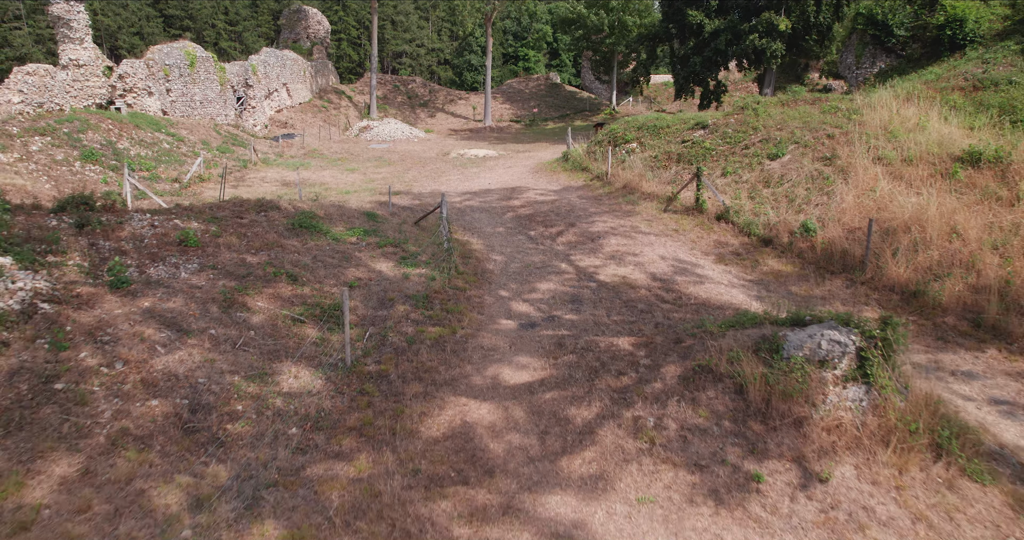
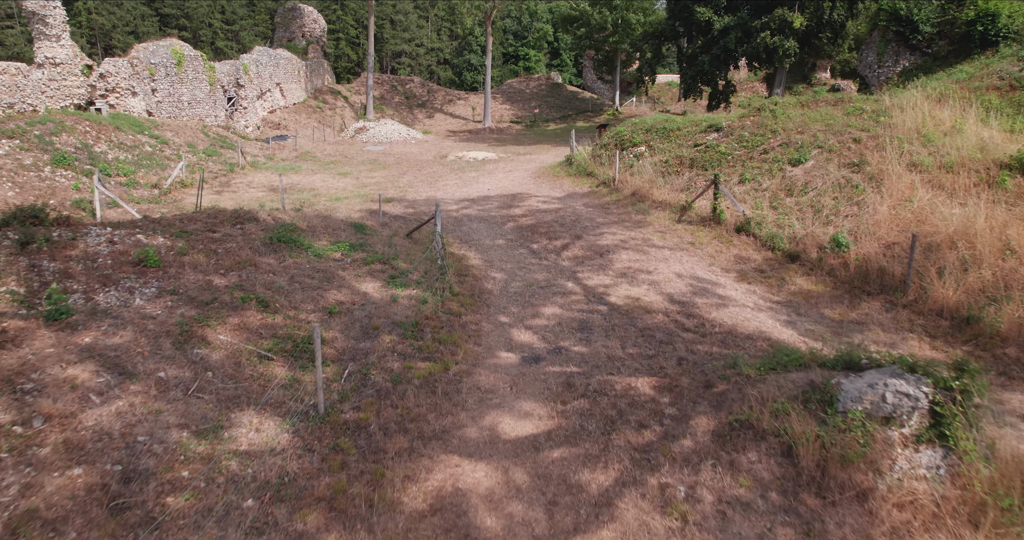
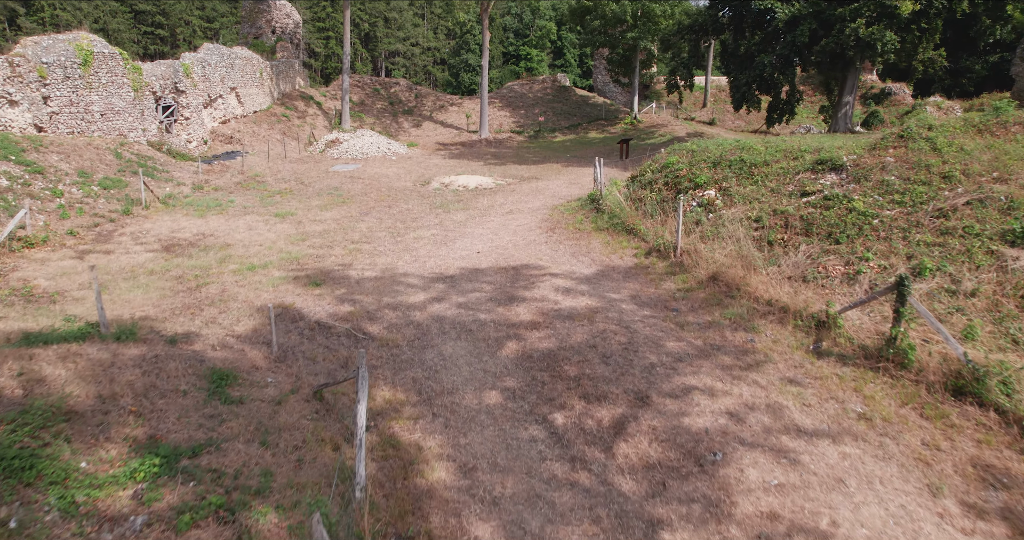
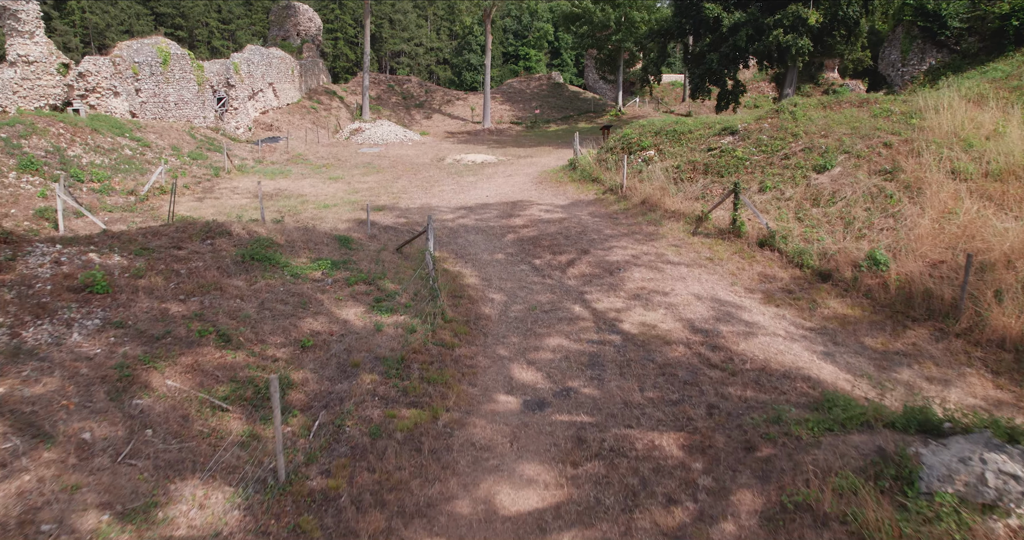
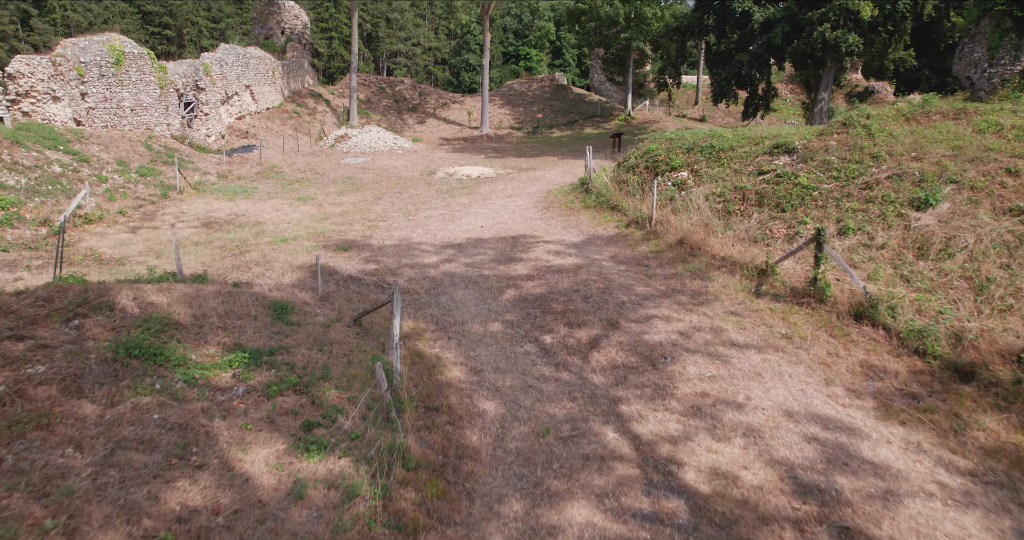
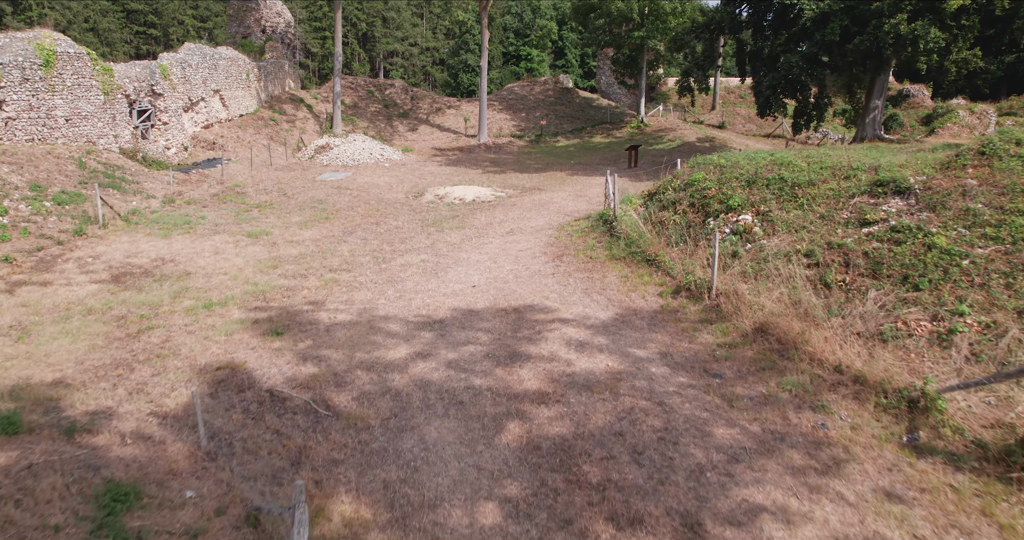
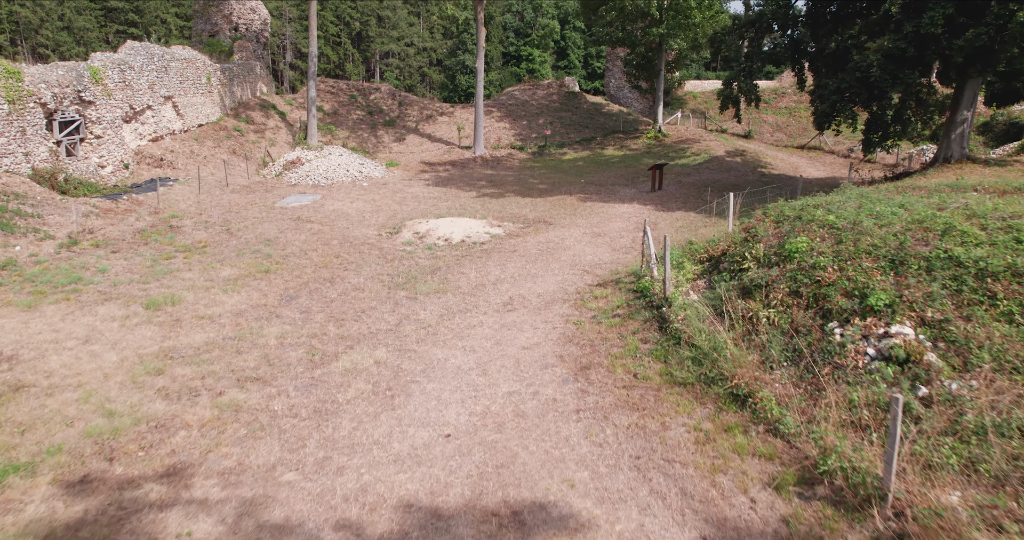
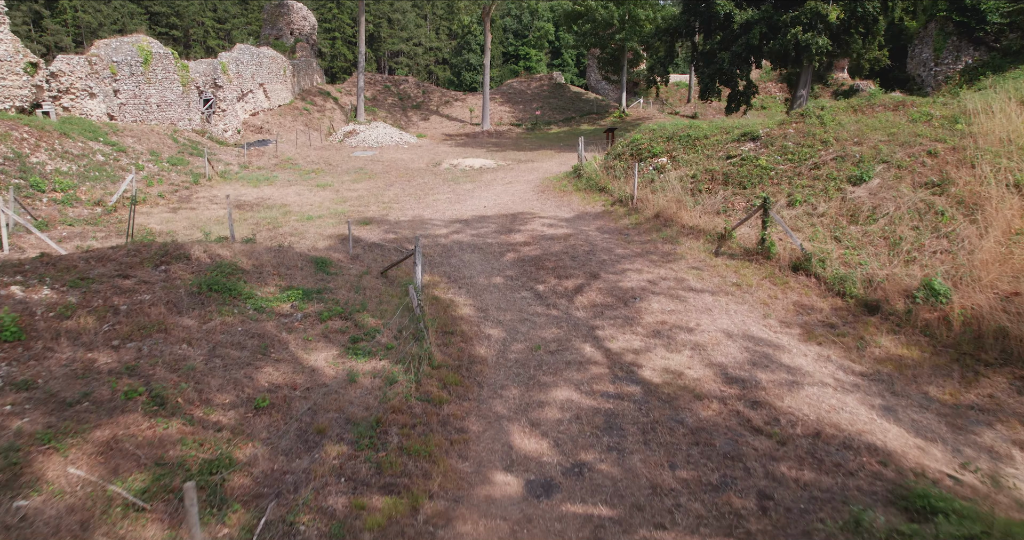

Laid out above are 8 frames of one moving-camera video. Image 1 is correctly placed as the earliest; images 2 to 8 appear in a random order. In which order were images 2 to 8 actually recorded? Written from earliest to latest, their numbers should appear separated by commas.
2, 4, 8, 5, 3, 6, 7
